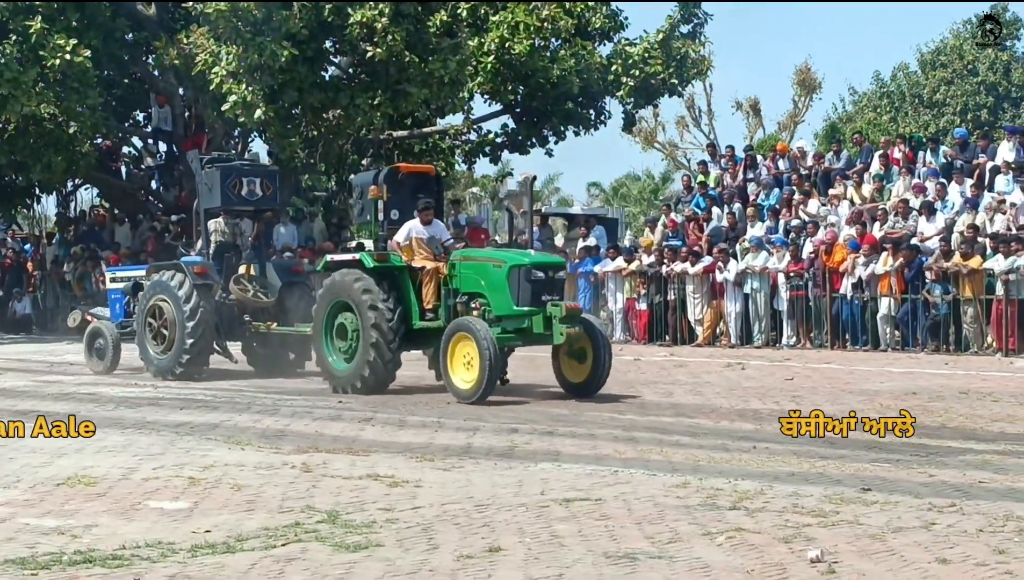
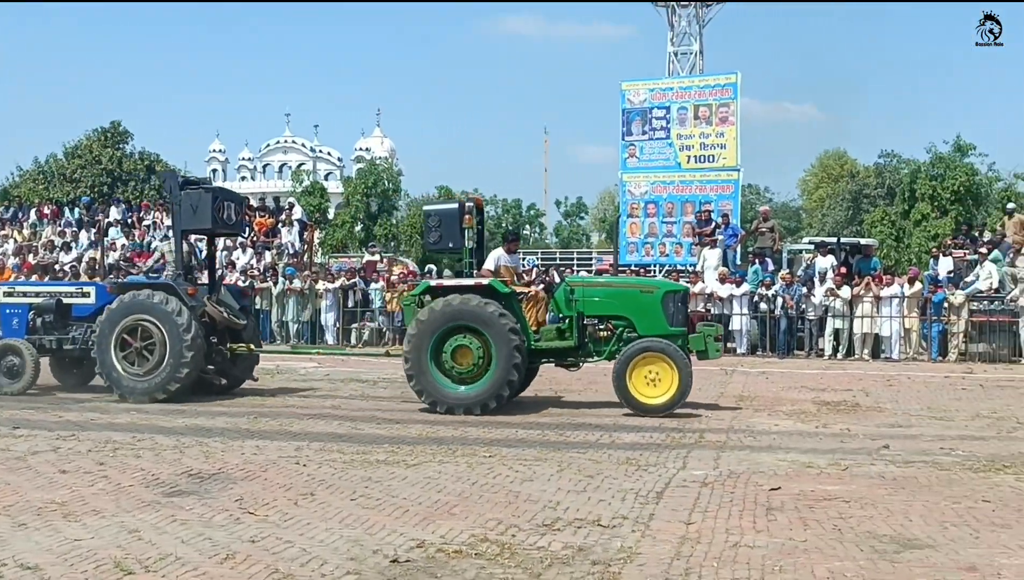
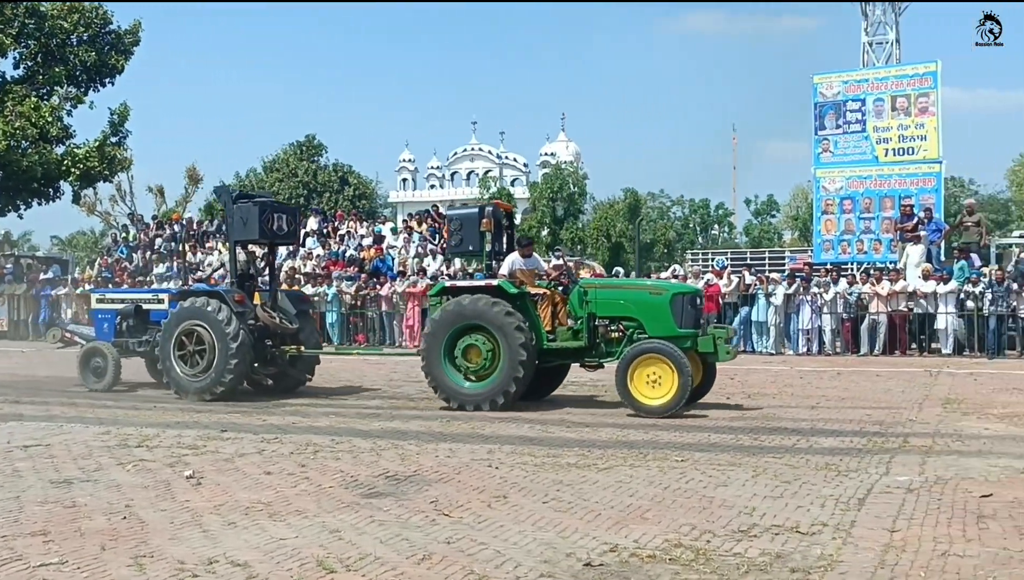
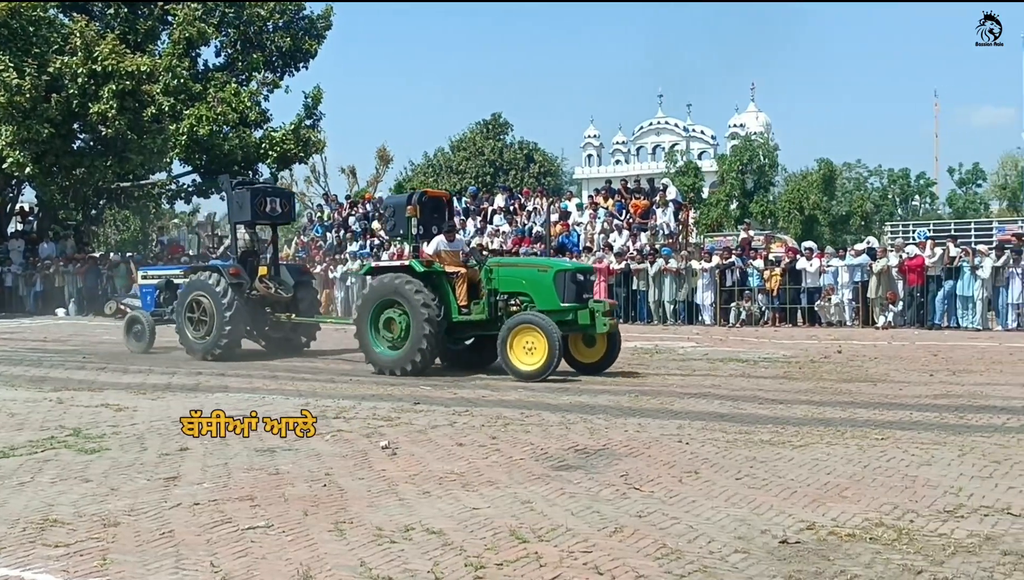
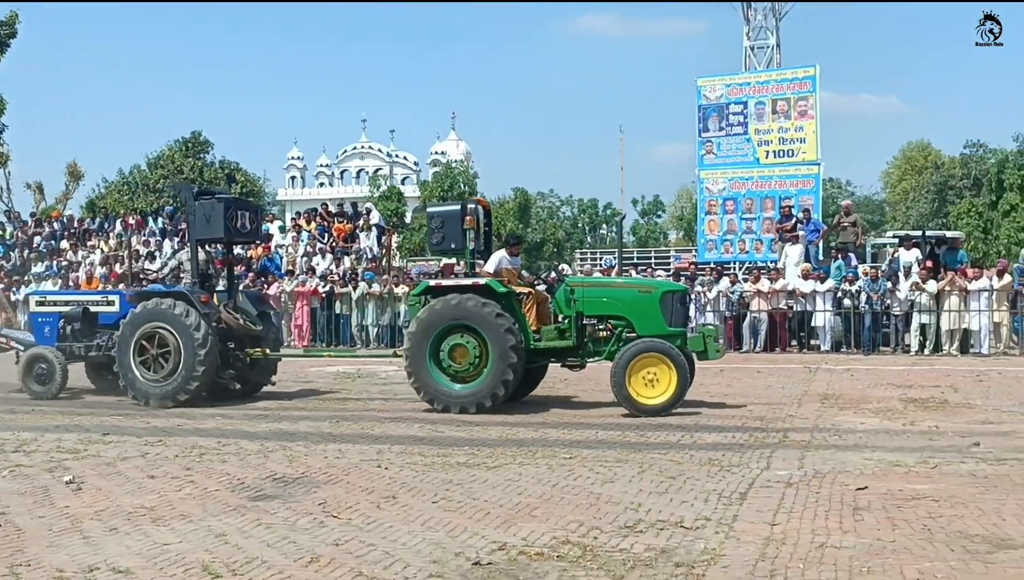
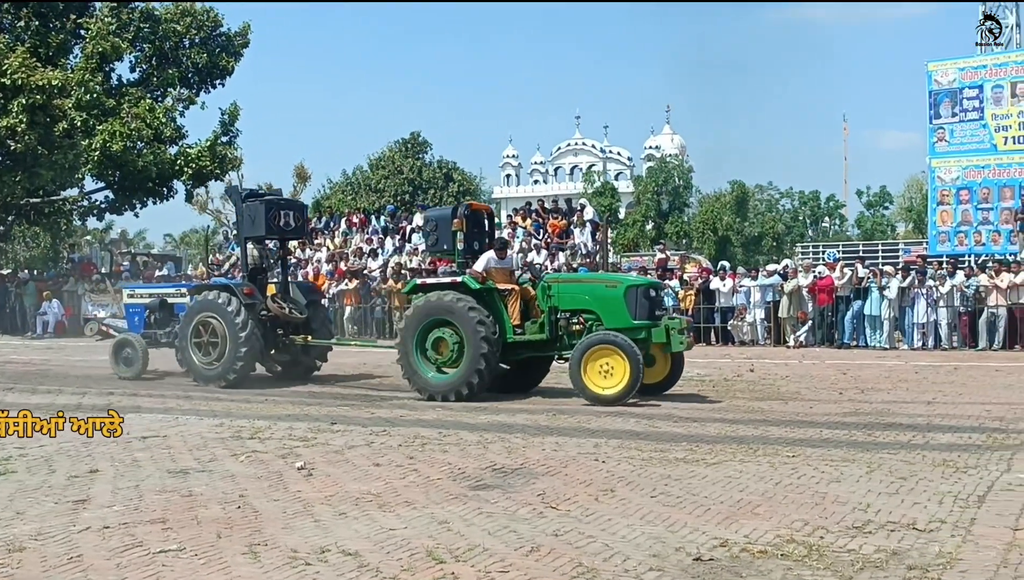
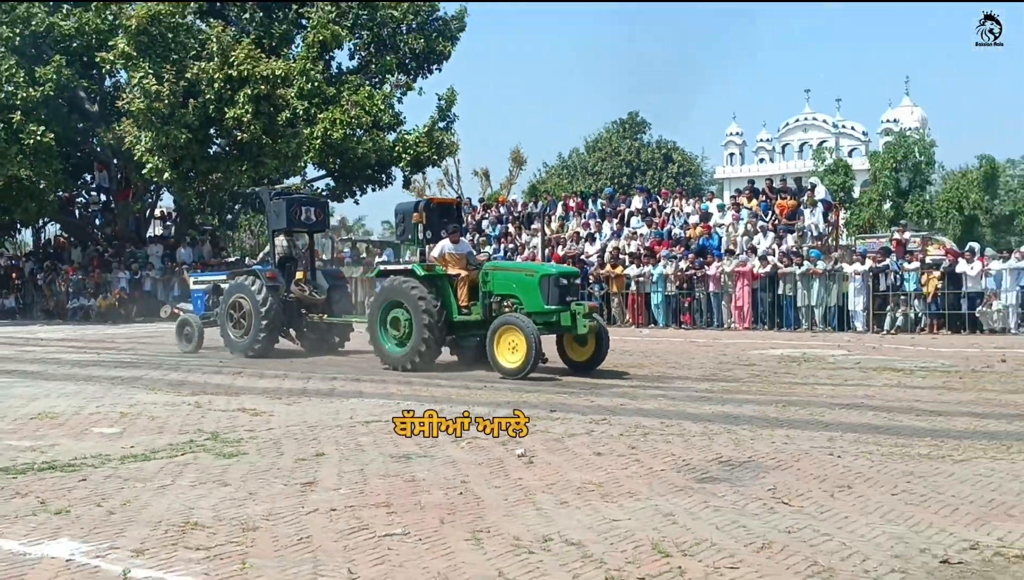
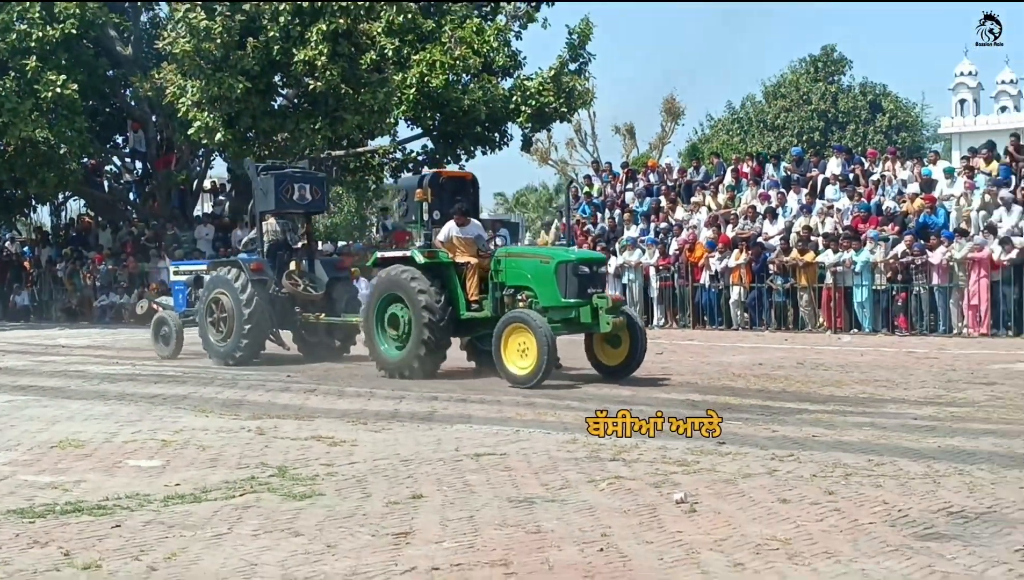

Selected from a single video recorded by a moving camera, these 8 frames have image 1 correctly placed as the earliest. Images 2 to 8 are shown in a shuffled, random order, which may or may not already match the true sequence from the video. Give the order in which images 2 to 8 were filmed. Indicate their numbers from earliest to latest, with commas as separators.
8, 7, 4, 6, 3, 5, 2
